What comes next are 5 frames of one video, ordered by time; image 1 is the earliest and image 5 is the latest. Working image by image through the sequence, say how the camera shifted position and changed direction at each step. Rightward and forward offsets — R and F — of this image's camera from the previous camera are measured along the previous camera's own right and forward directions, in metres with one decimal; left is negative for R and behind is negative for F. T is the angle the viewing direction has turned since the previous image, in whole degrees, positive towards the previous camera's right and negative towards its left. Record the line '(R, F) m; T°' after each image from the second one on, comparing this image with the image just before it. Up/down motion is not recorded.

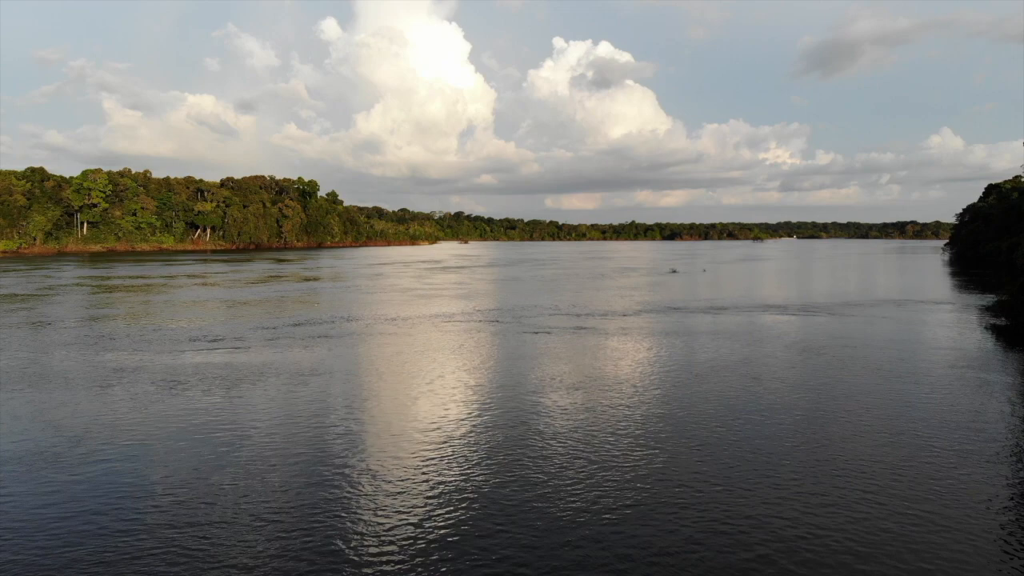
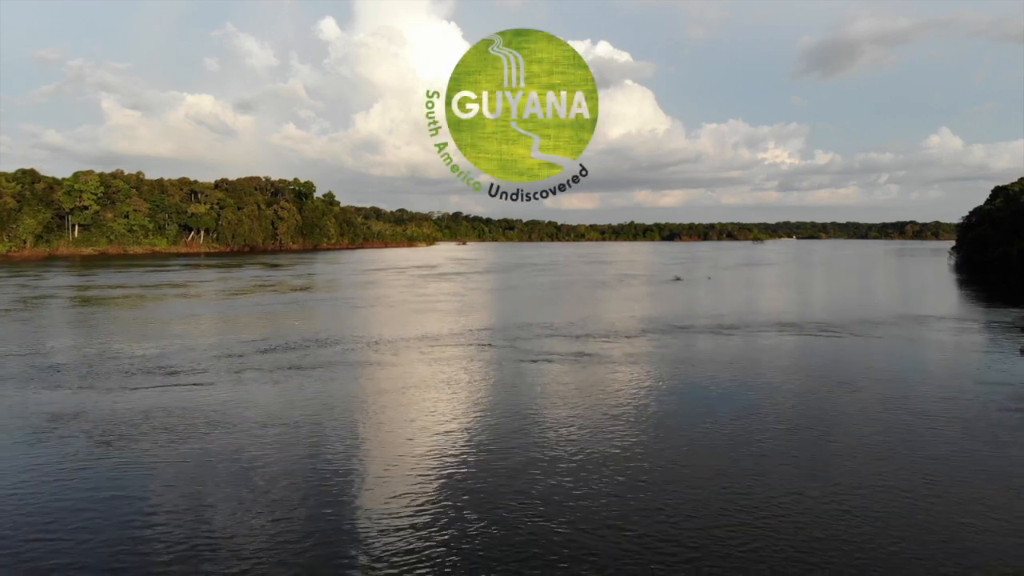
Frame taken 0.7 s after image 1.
(+0.1, +1.7) m; 0°
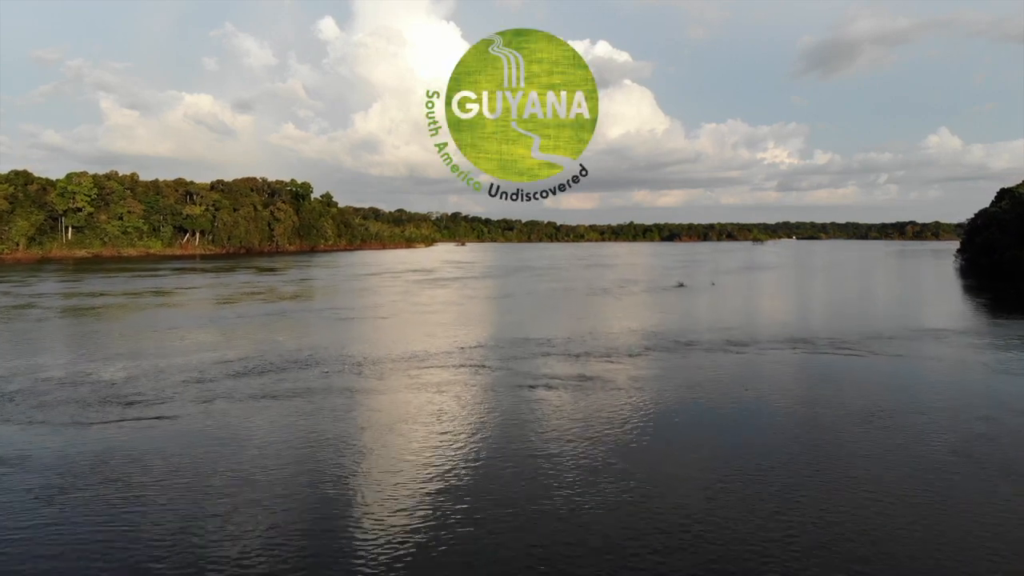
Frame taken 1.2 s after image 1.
(+0.1, +1.2) m; 0°
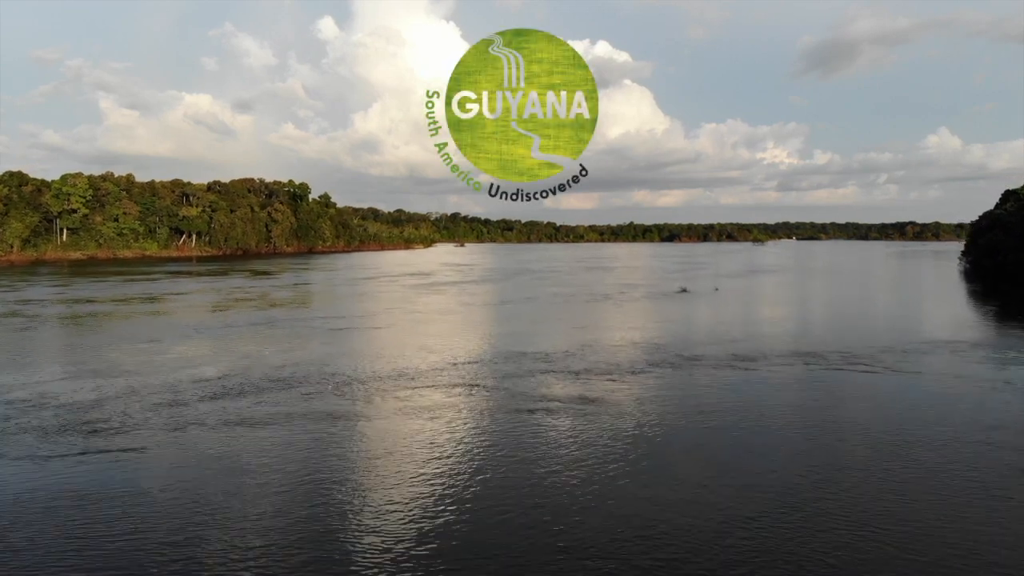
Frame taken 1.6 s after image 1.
(+0.1, +1.0) m; 0°
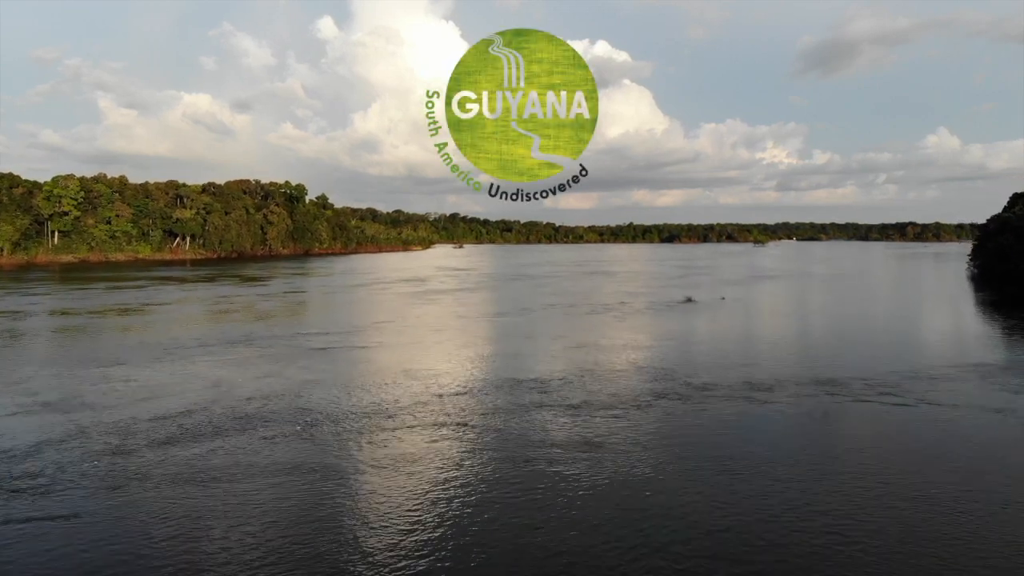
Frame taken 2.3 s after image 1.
(+0.1, +1.7) m; 0°
